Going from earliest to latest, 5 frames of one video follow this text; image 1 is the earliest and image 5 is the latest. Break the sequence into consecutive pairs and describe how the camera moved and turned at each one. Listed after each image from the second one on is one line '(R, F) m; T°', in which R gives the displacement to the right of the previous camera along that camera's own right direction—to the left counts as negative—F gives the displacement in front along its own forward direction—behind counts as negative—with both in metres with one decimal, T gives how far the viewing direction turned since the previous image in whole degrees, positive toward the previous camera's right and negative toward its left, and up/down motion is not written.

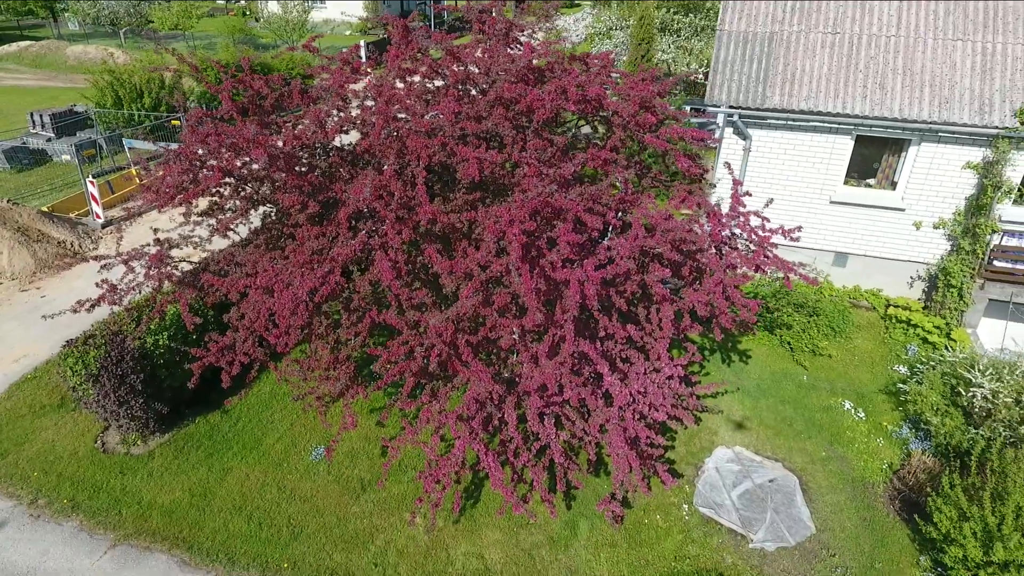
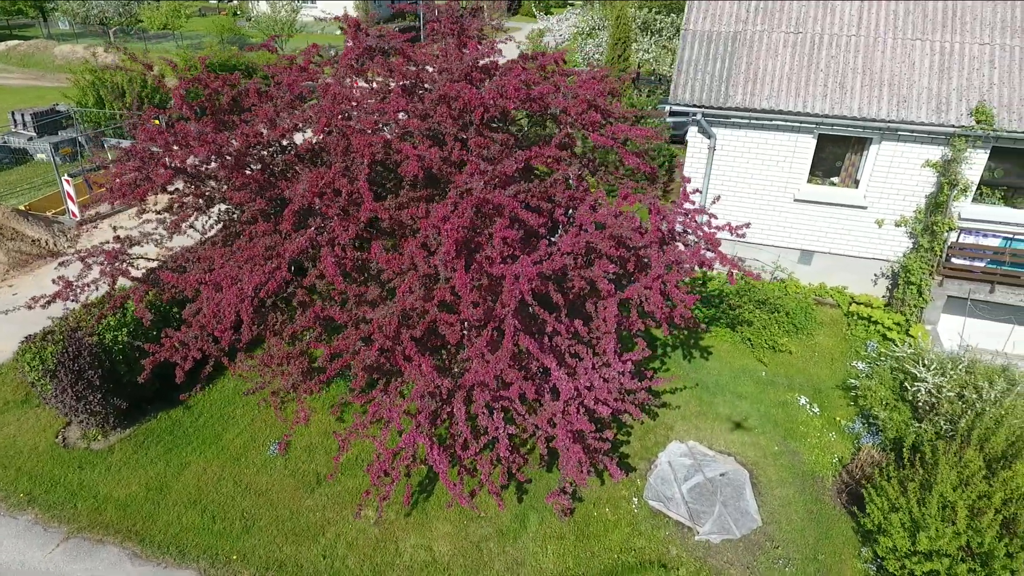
(+0.6, -0.1) m; 0°
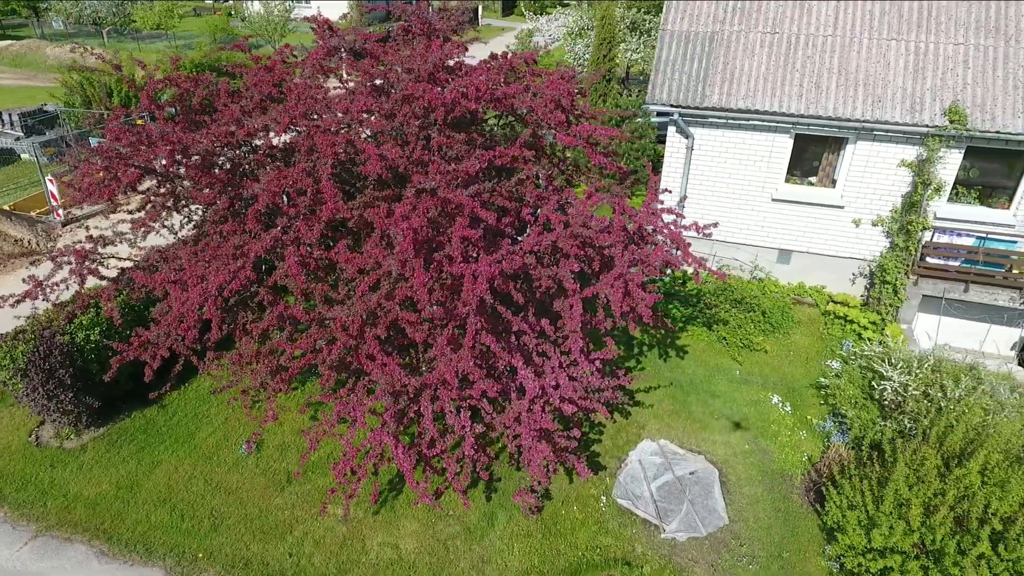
(+0.4, 0.0) m; 0°
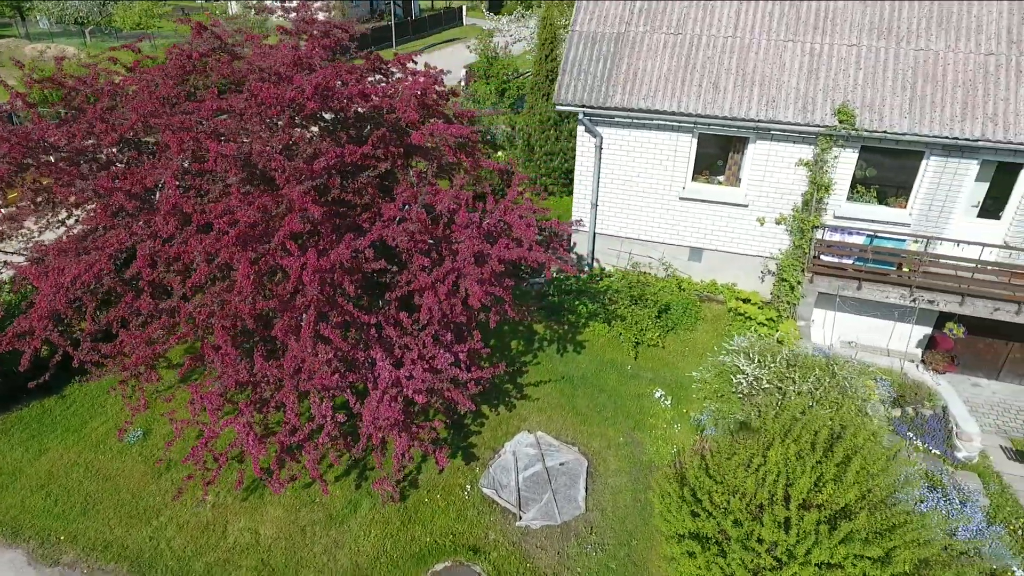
(+1.7, -0.2) m; 0°
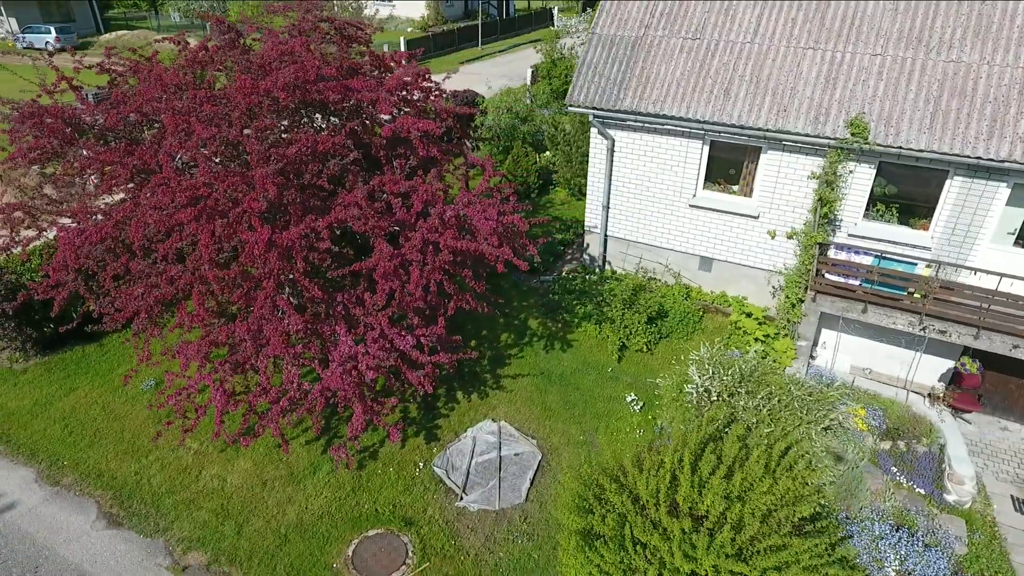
(+1.5, -0.1) m; -8°
